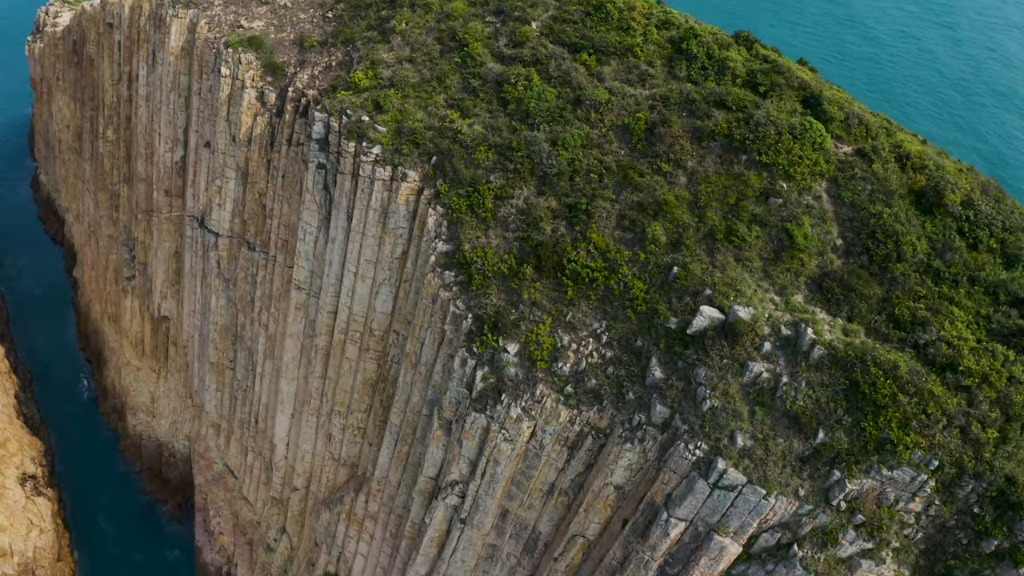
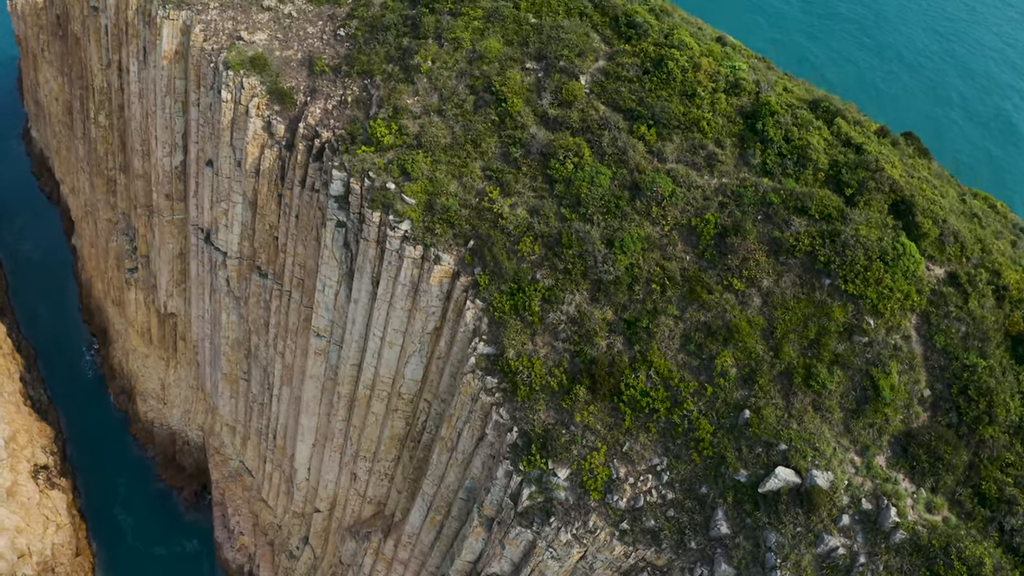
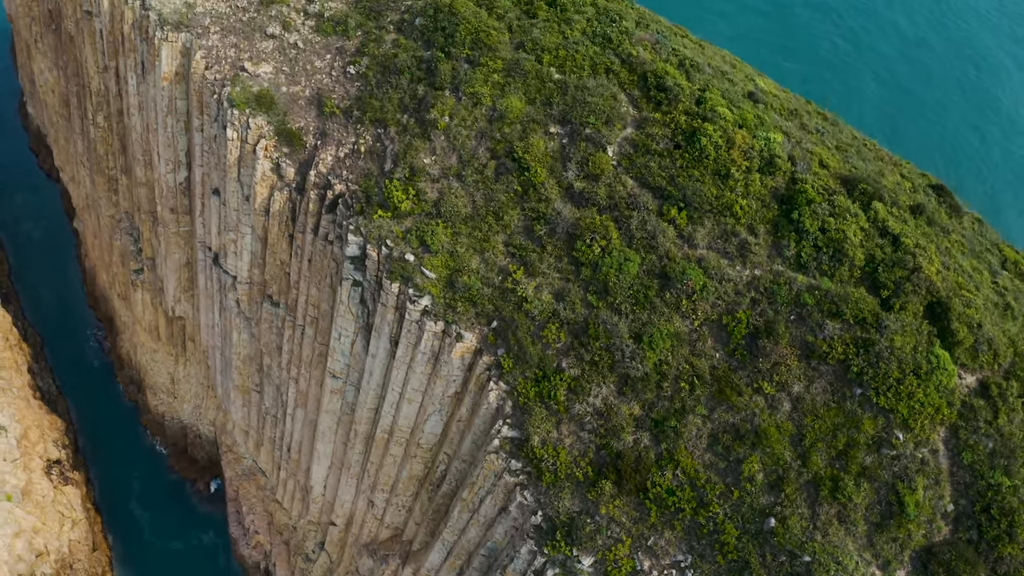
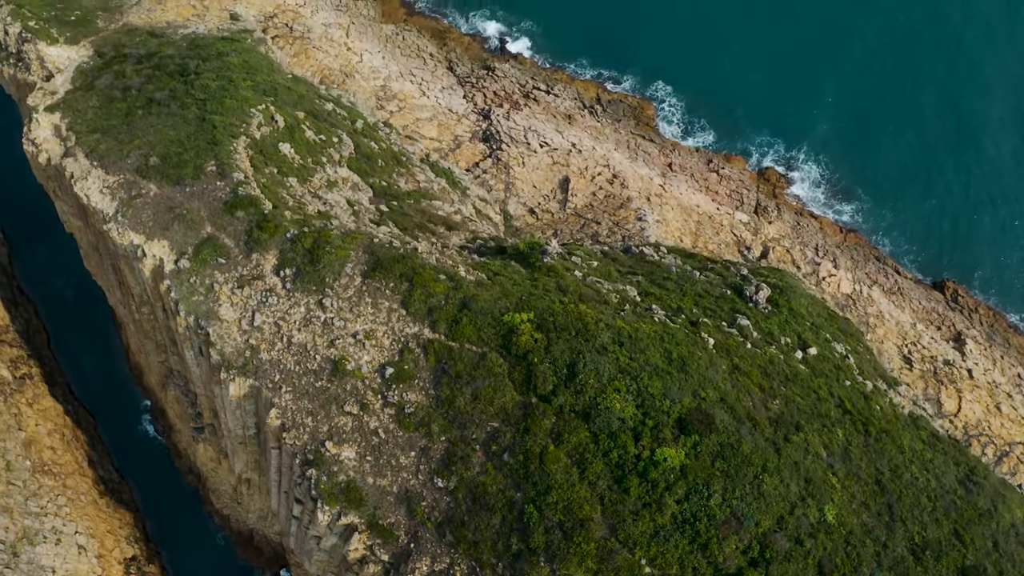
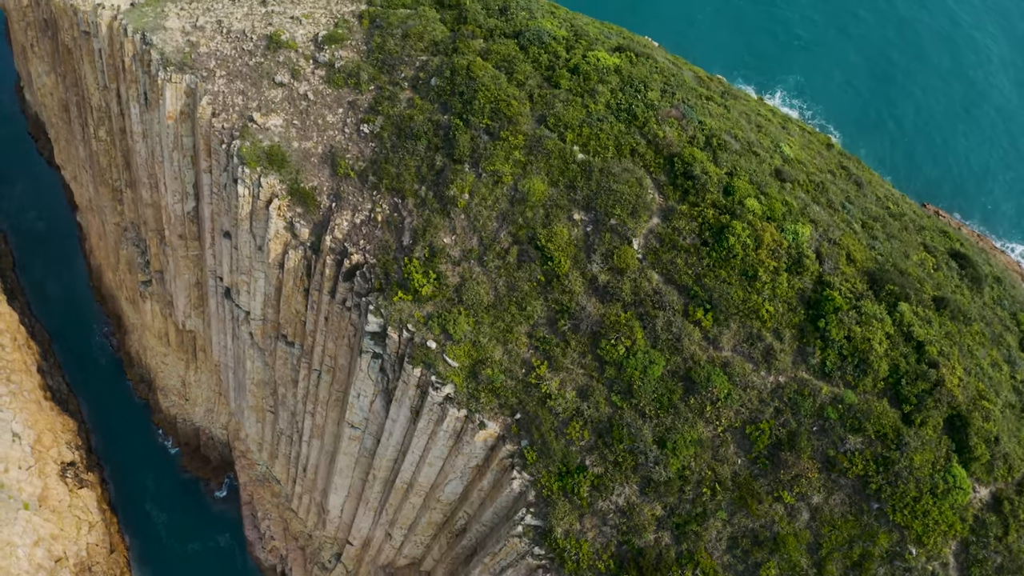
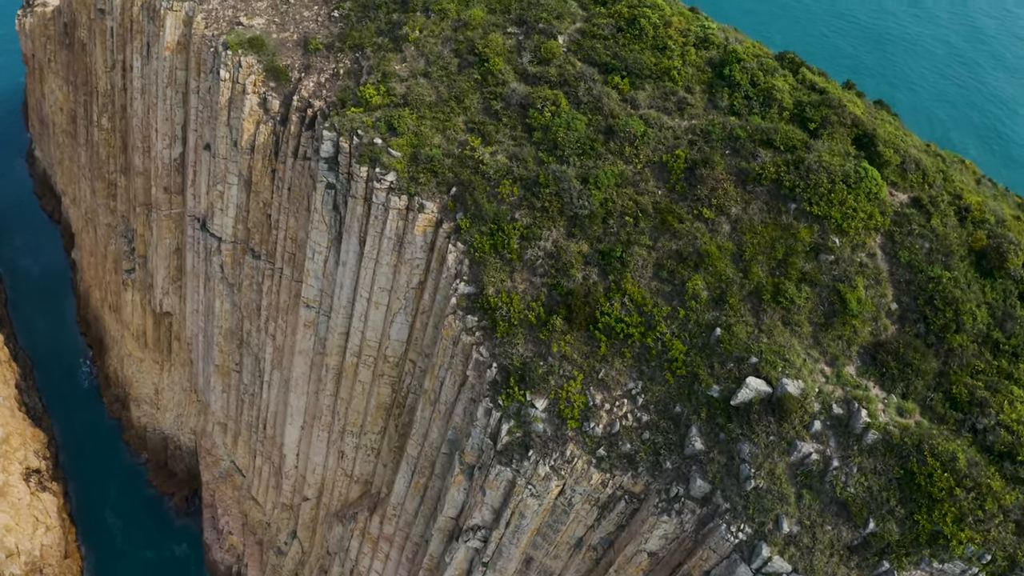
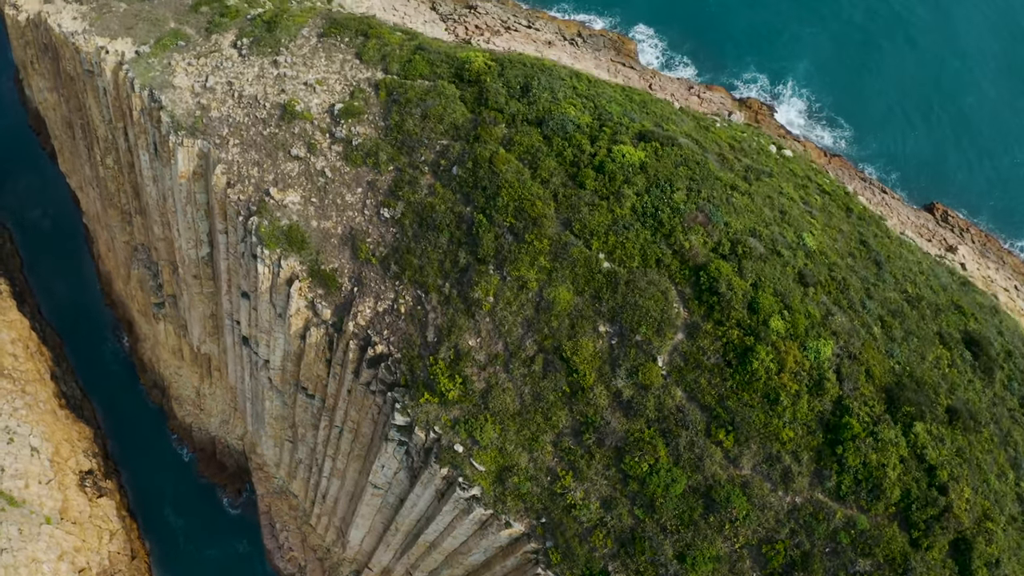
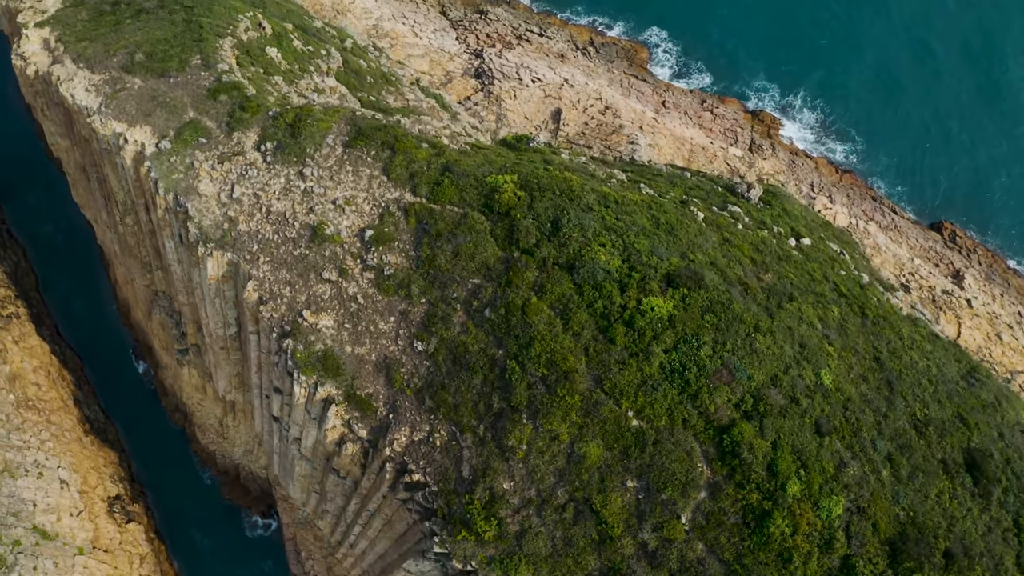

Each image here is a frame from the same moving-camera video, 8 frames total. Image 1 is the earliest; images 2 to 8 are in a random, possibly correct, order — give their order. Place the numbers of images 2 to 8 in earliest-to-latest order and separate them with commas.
6, 2, 3, 5, 7, 8, 4
